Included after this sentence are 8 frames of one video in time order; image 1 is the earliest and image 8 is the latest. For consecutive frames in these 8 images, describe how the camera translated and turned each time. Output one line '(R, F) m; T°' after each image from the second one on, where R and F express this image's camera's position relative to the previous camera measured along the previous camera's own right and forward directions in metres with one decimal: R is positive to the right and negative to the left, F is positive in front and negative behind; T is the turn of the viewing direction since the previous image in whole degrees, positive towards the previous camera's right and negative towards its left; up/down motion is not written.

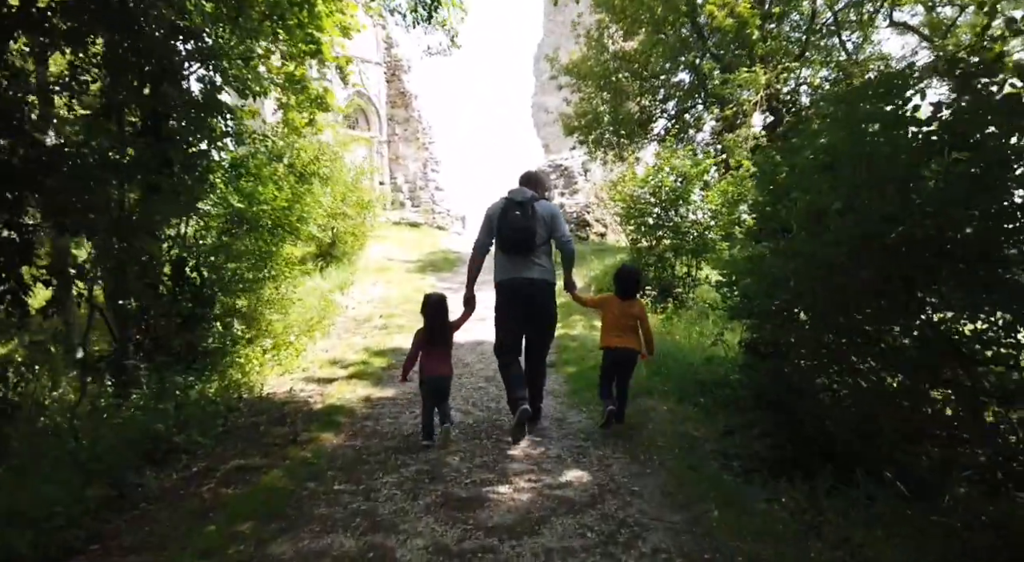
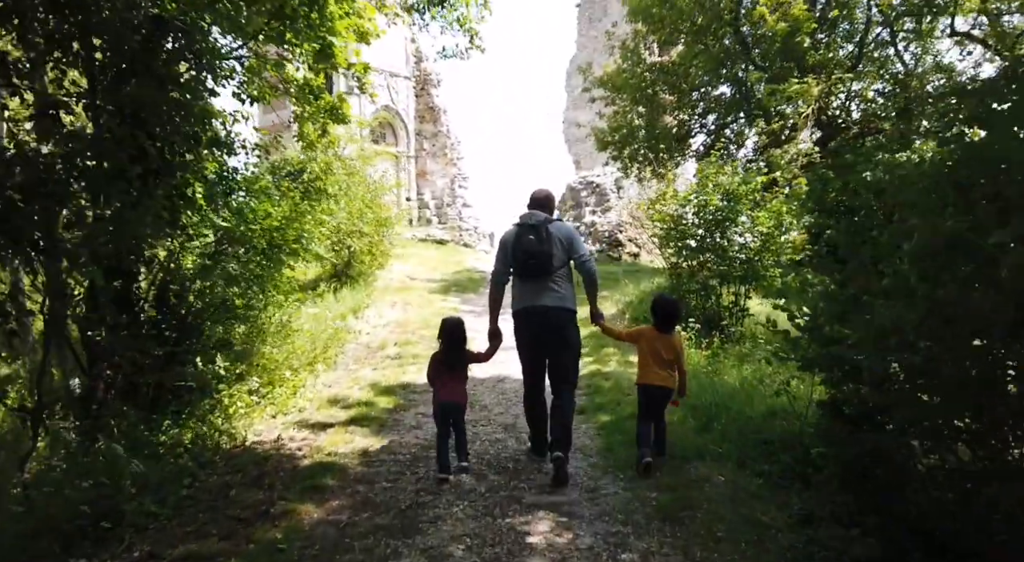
(0.0, +0.8) m; -3°
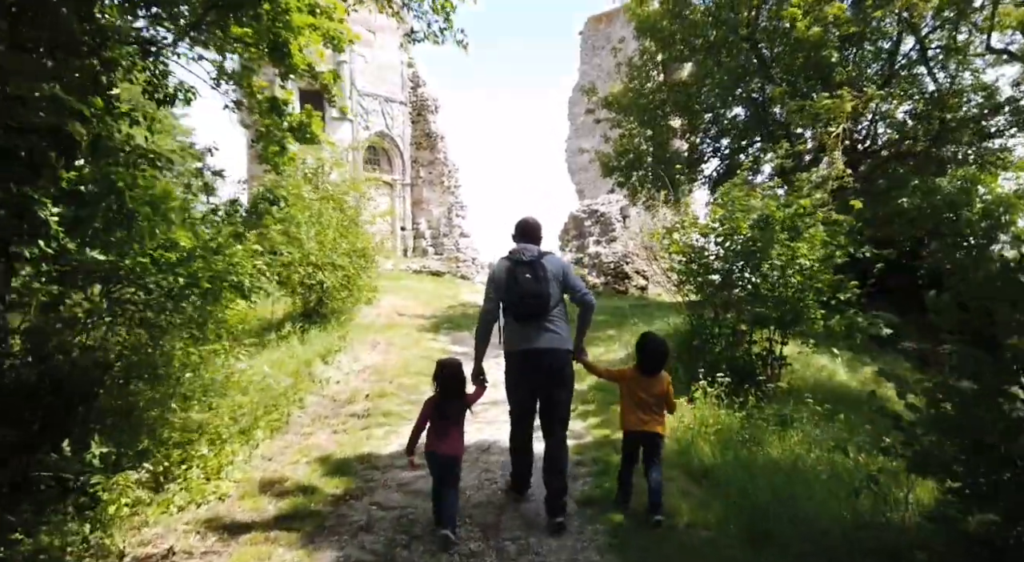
(+0.1, +1.3) m; 0°
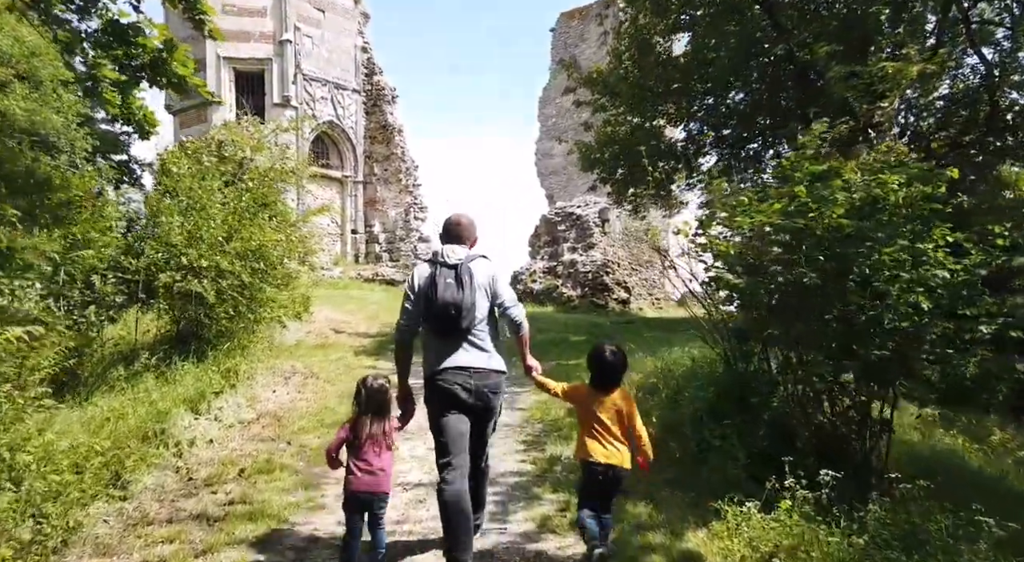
(+0.1, +2.6) m; +3°
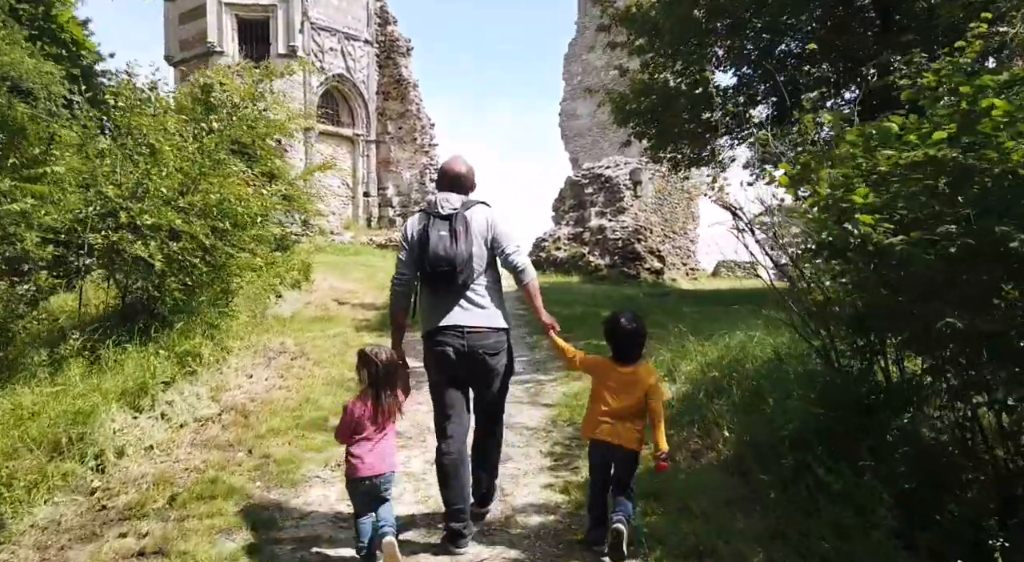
(0.0, +1.4) m; -2°
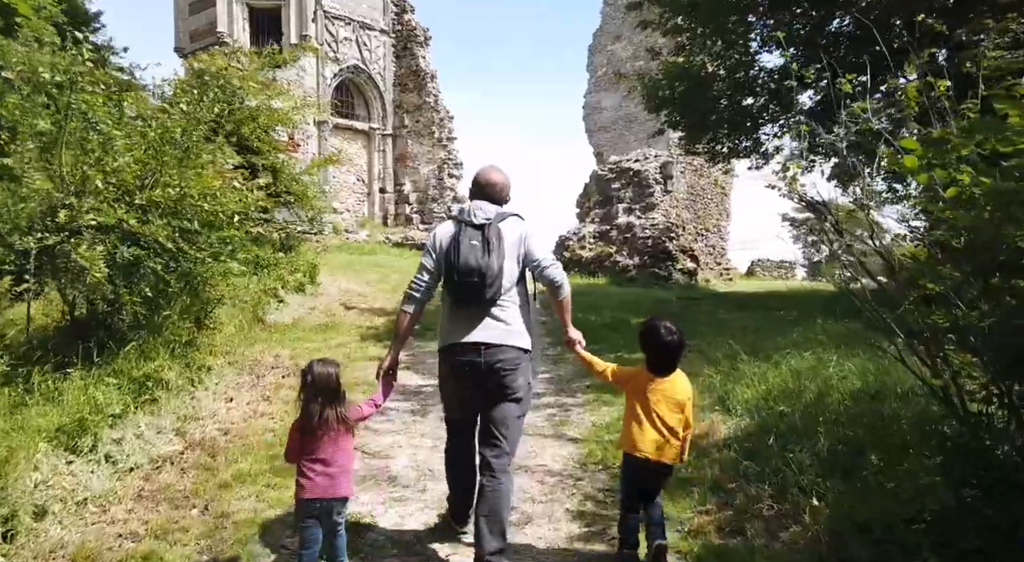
(0.0, +0.9) m; -2°
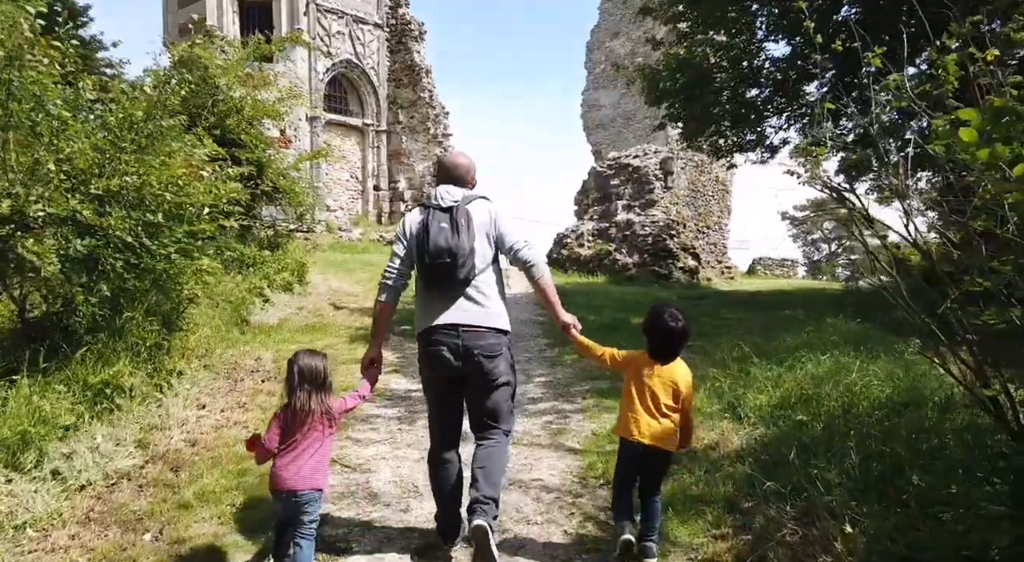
(0.0, +0.4) m; 0°
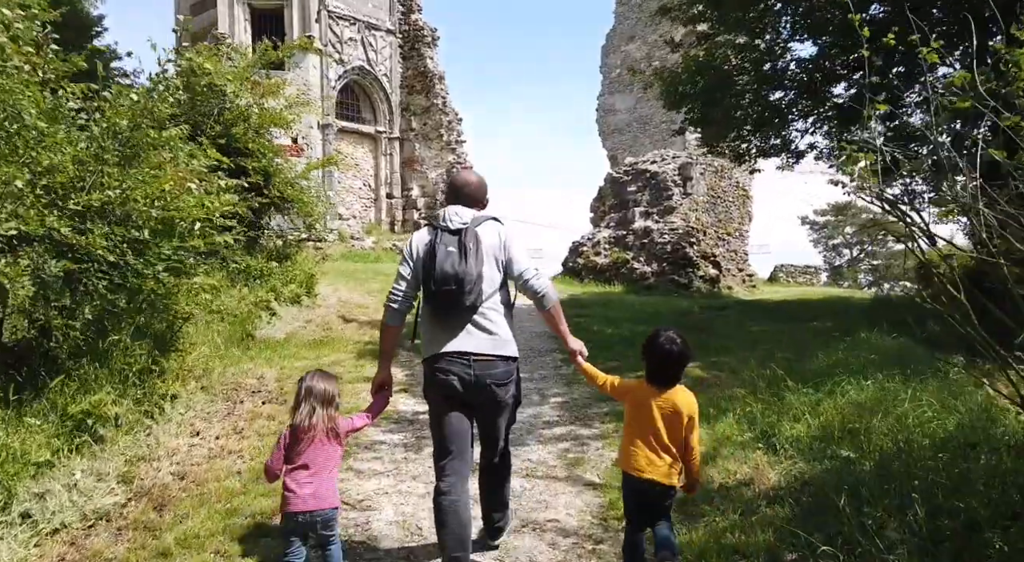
(0.0, +0.4) m; -1°
